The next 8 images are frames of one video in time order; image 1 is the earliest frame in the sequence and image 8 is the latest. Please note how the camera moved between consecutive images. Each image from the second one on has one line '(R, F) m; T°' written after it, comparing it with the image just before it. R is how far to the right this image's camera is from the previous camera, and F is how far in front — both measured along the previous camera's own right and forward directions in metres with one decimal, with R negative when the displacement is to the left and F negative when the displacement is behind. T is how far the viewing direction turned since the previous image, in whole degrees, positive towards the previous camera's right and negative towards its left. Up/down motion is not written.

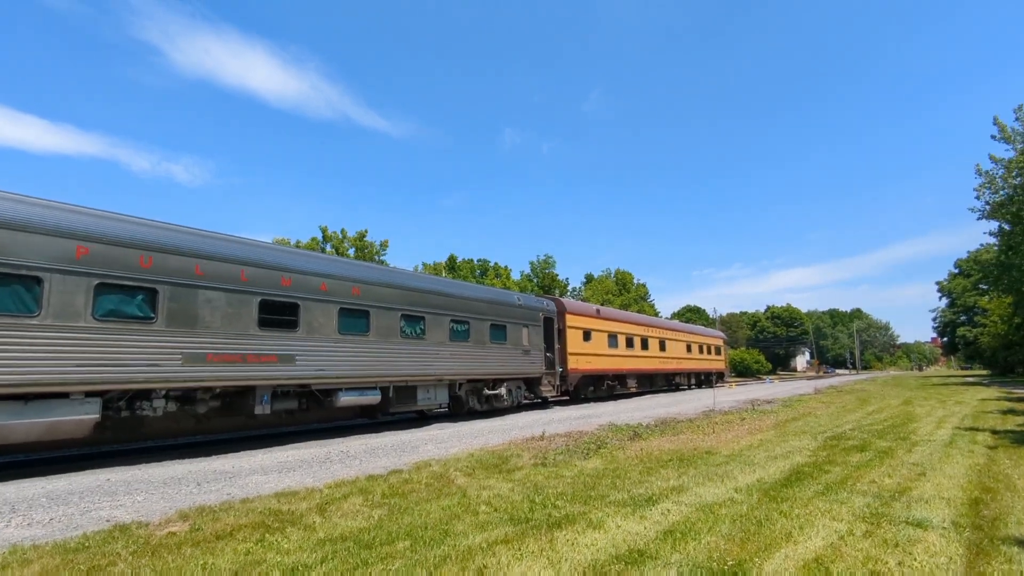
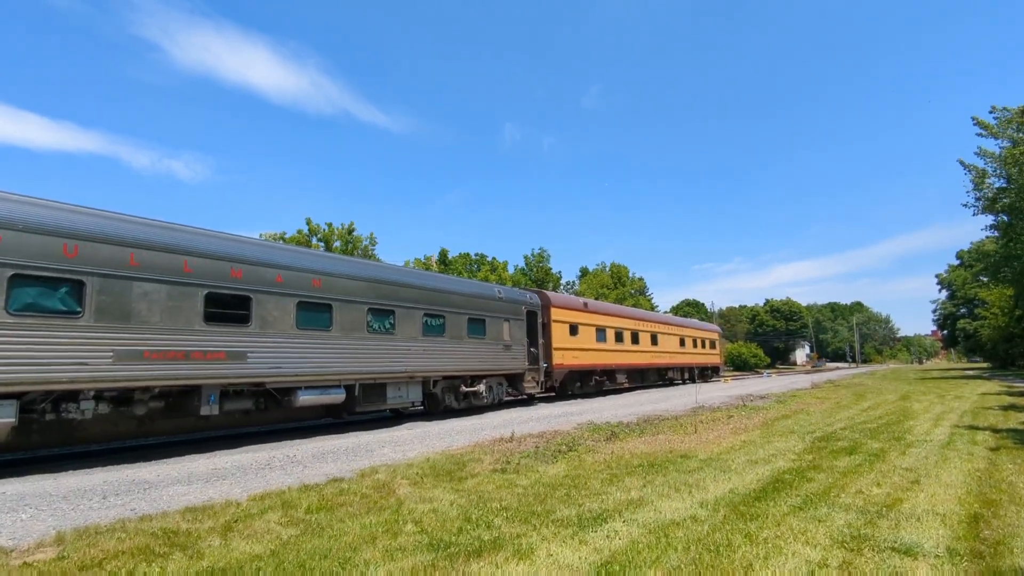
(+0.5, +0.7) m; 0°
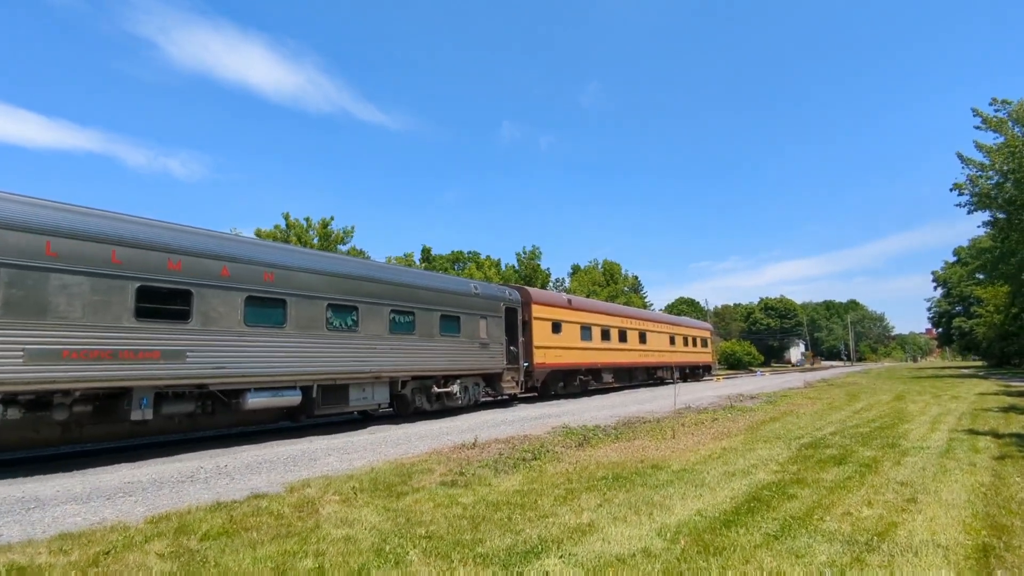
(+0.4, +0.8) m; 0°
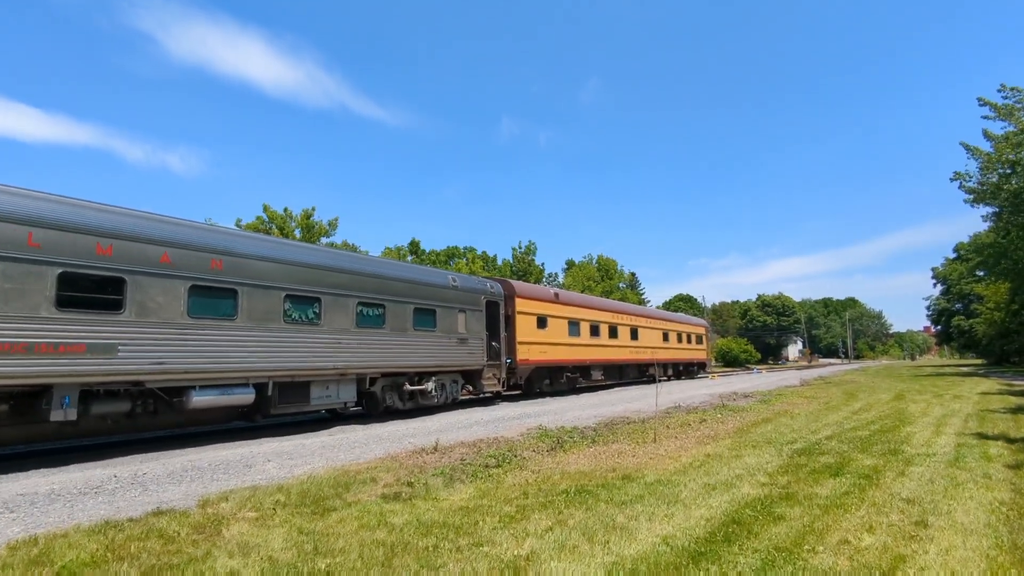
(+0.4, +0.8) m; 0°
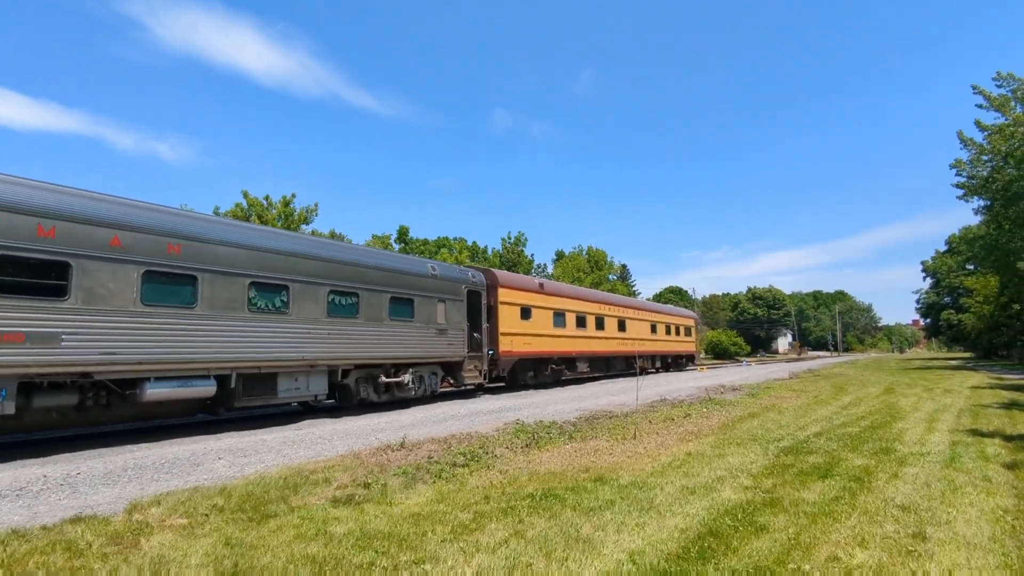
(+0.2, +0.5) m; +1°
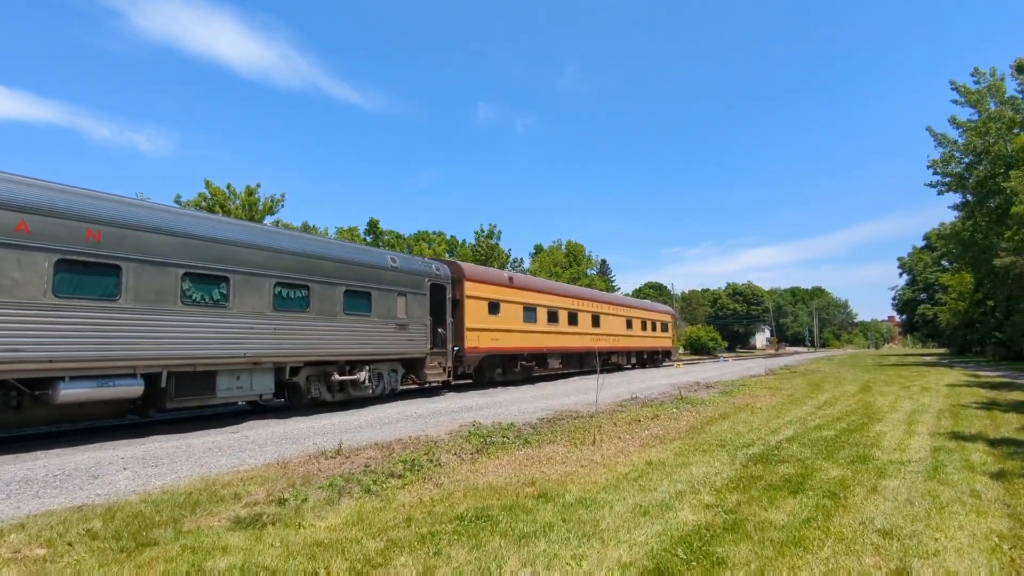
(+0.3, +0.7) m; +2°
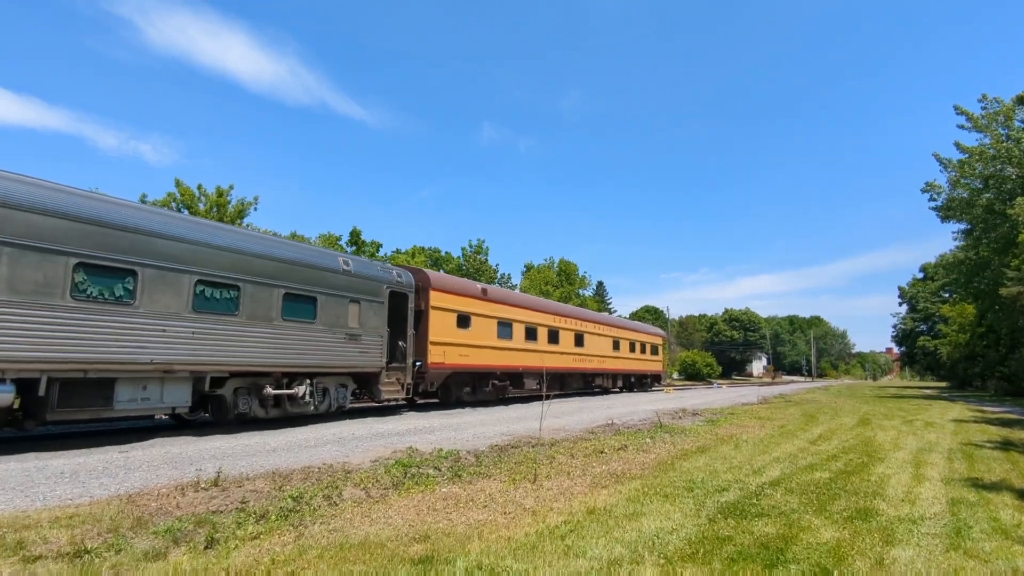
(+0.6, +1.3) m; 0°
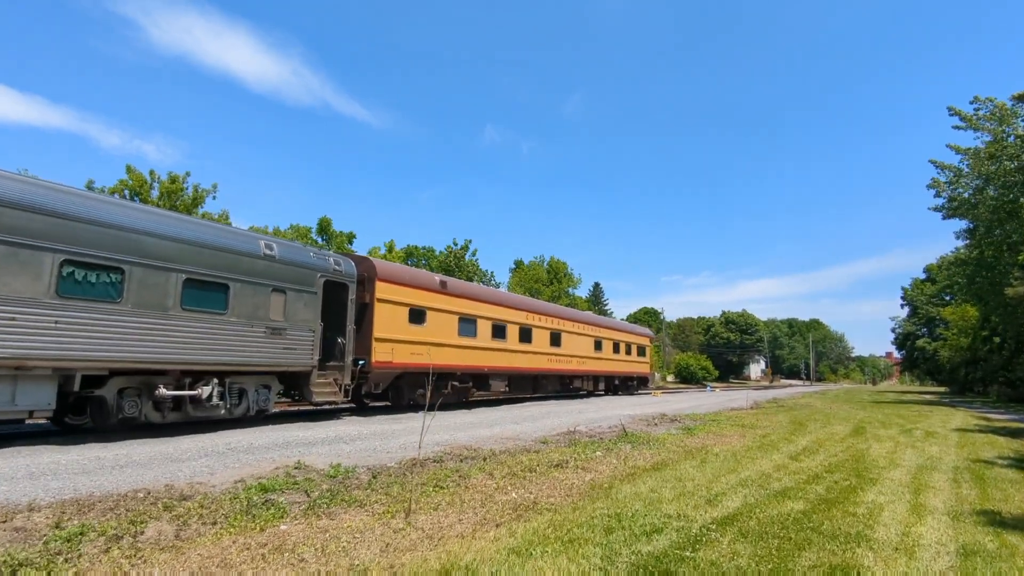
(+0.8, +1.4) m; 0°
